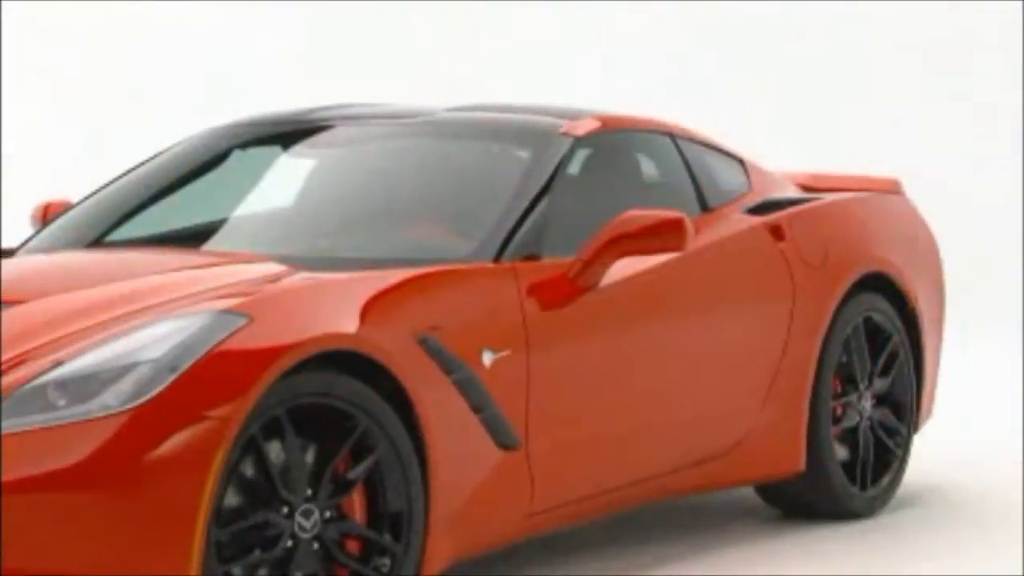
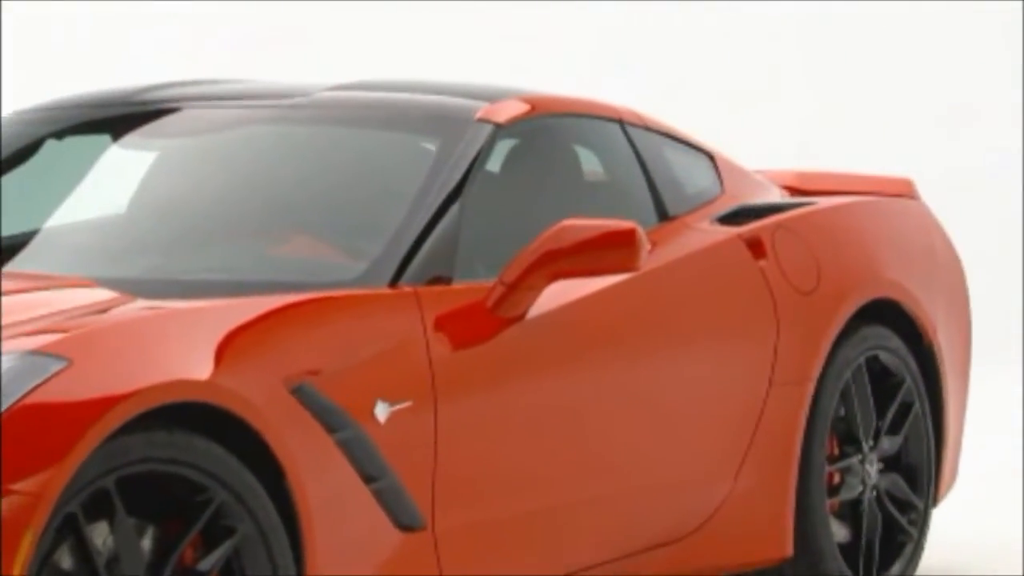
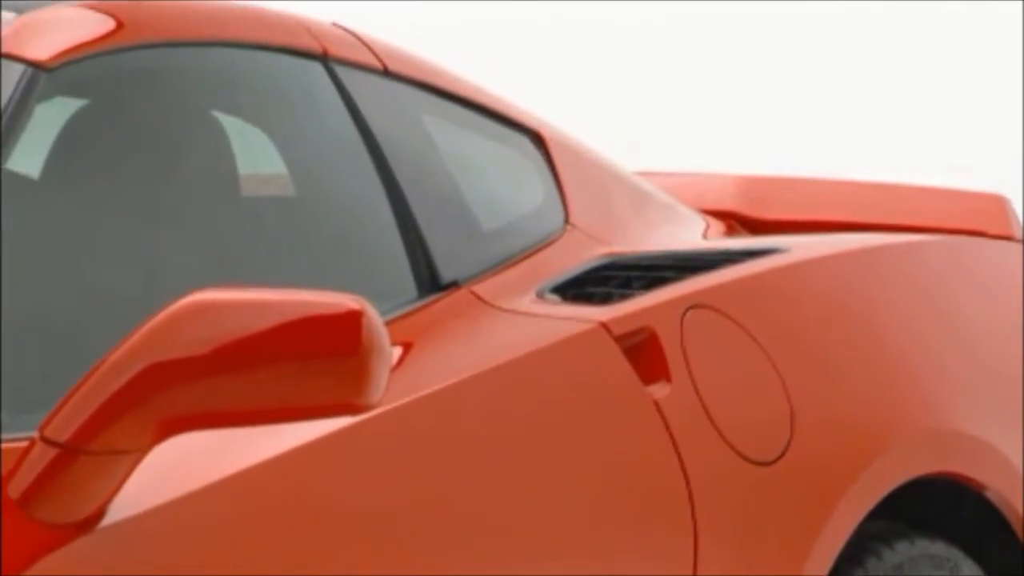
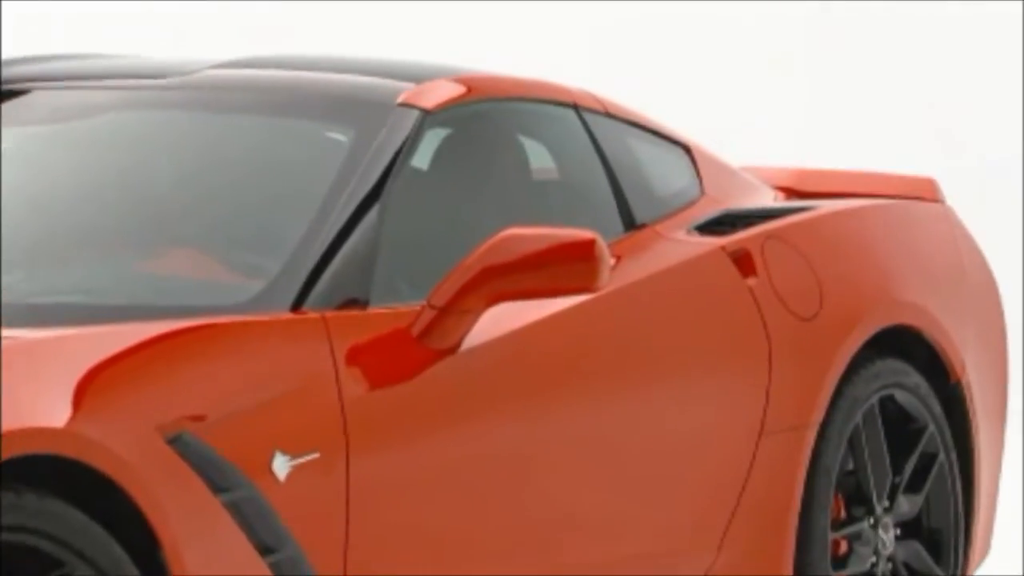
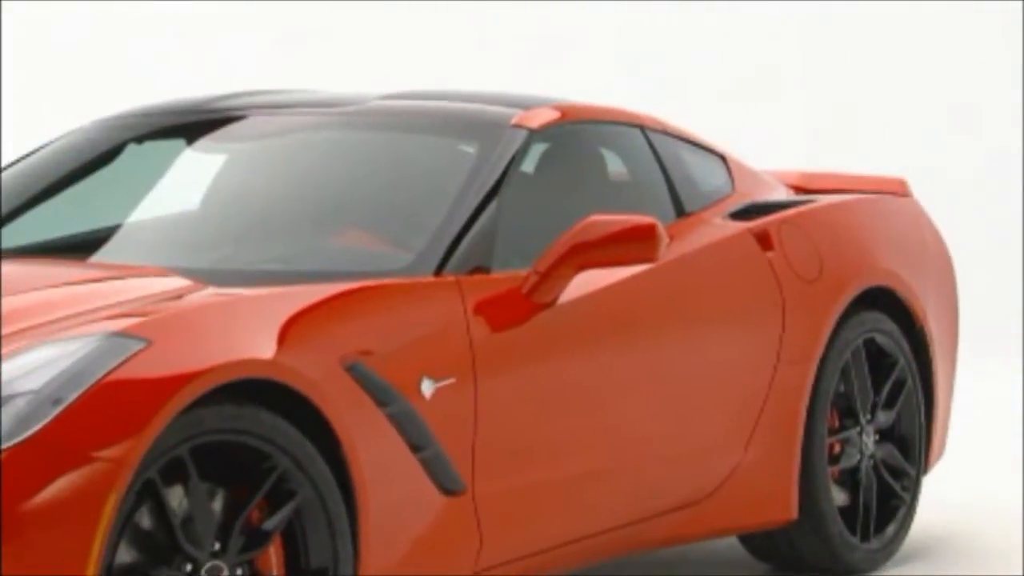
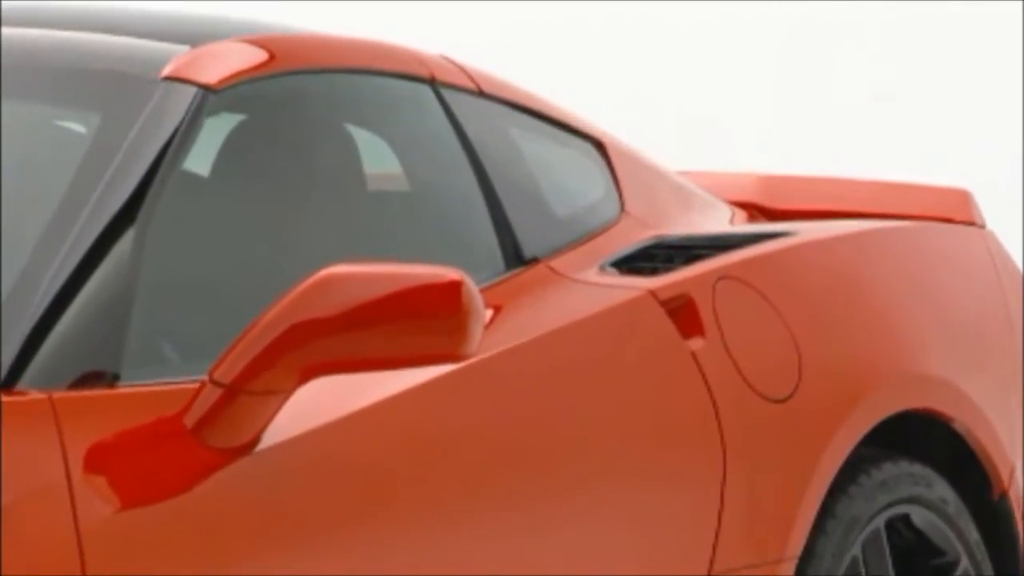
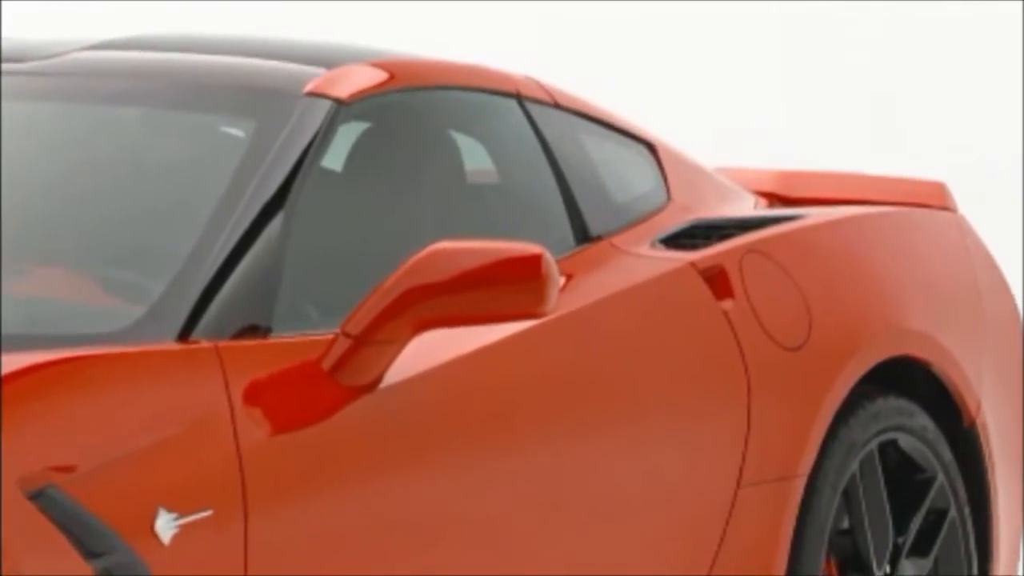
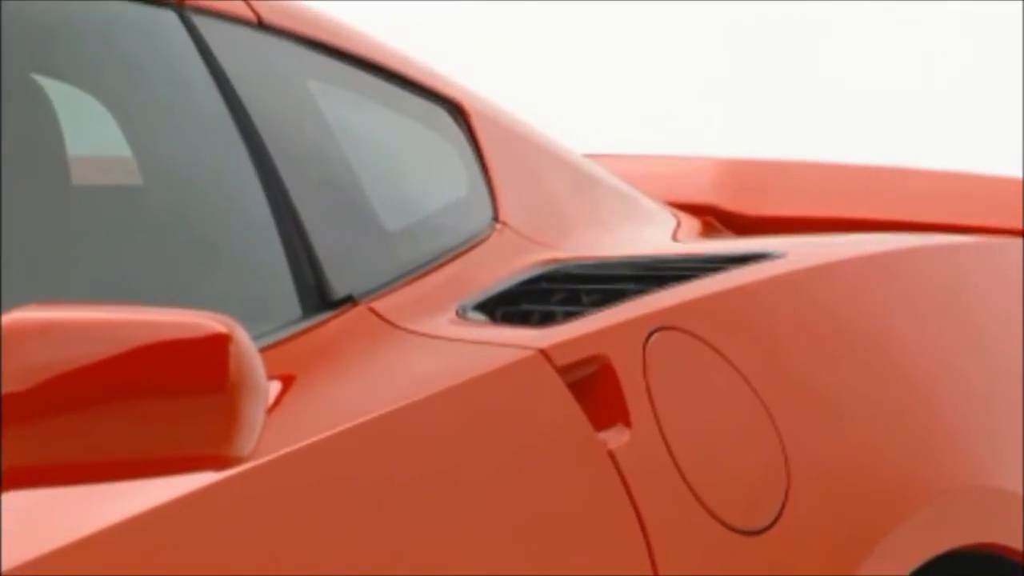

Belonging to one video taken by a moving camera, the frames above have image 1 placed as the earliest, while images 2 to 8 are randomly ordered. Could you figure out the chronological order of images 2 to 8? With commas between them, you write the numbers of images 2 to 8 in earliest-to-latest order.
5, 2, 4, 7, 6, 3, 8
